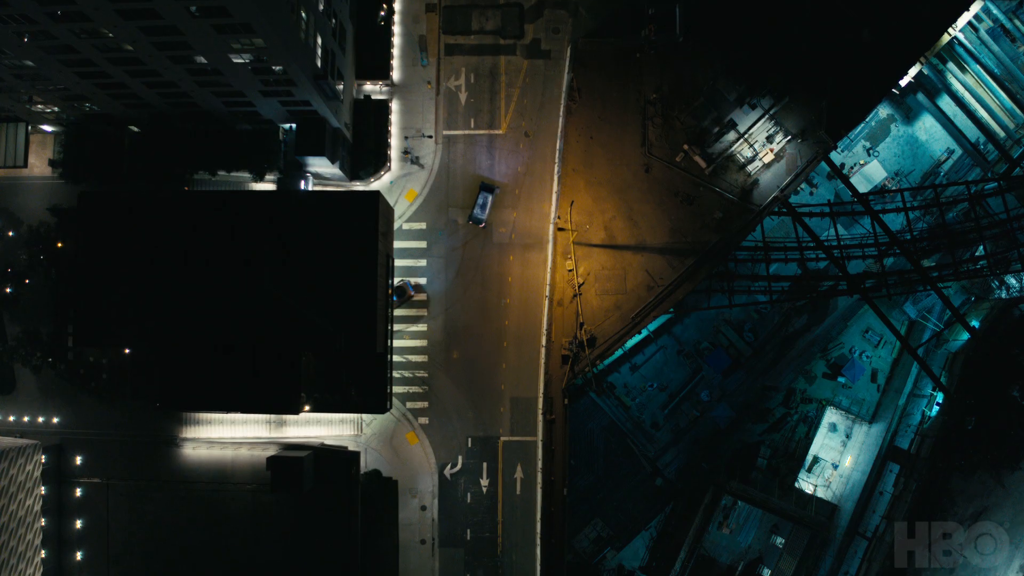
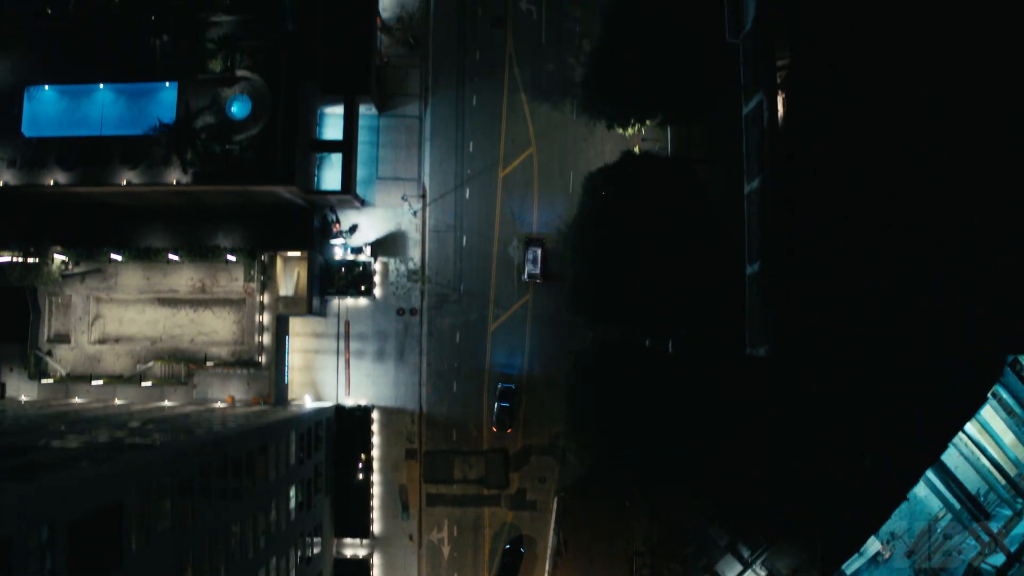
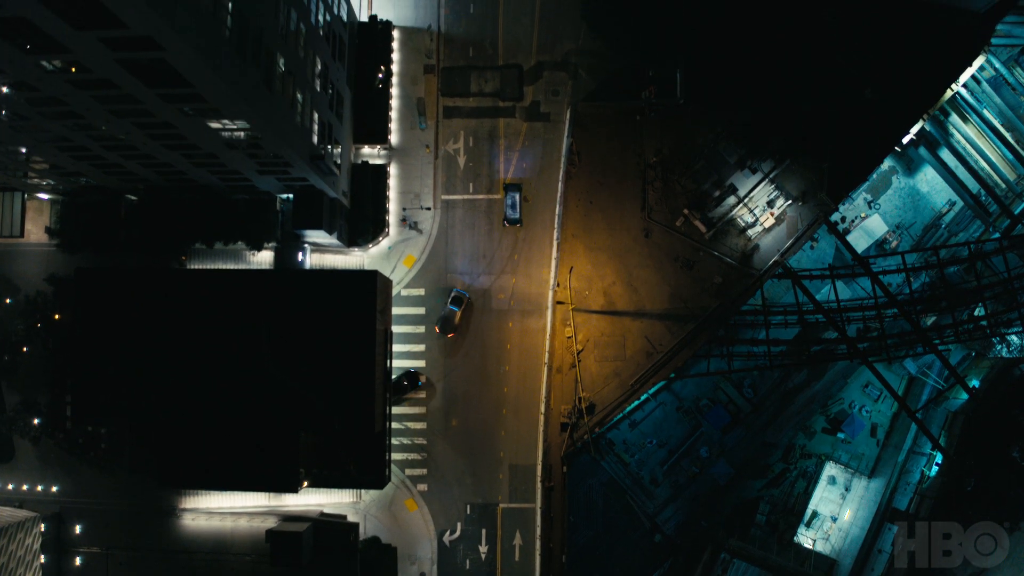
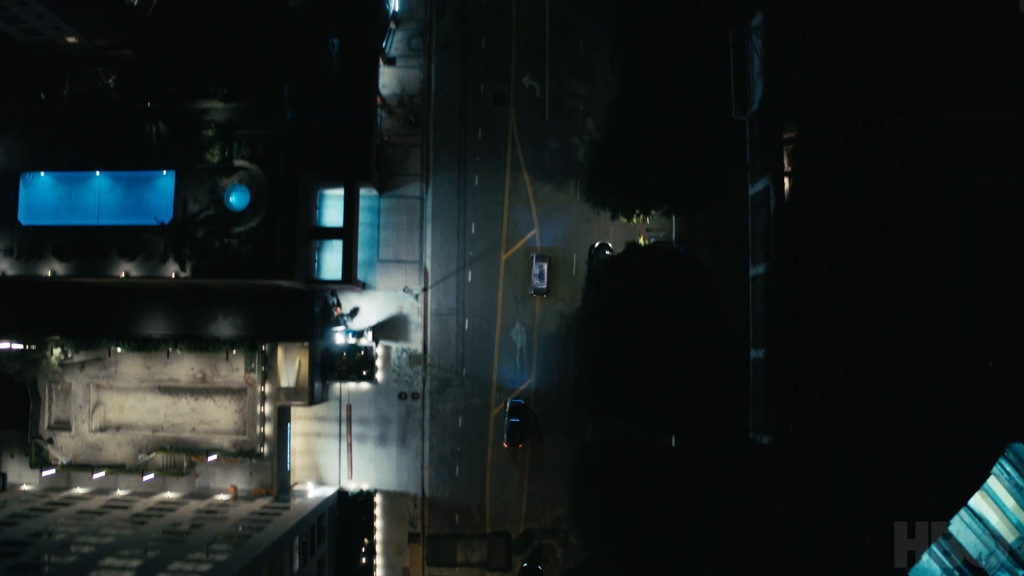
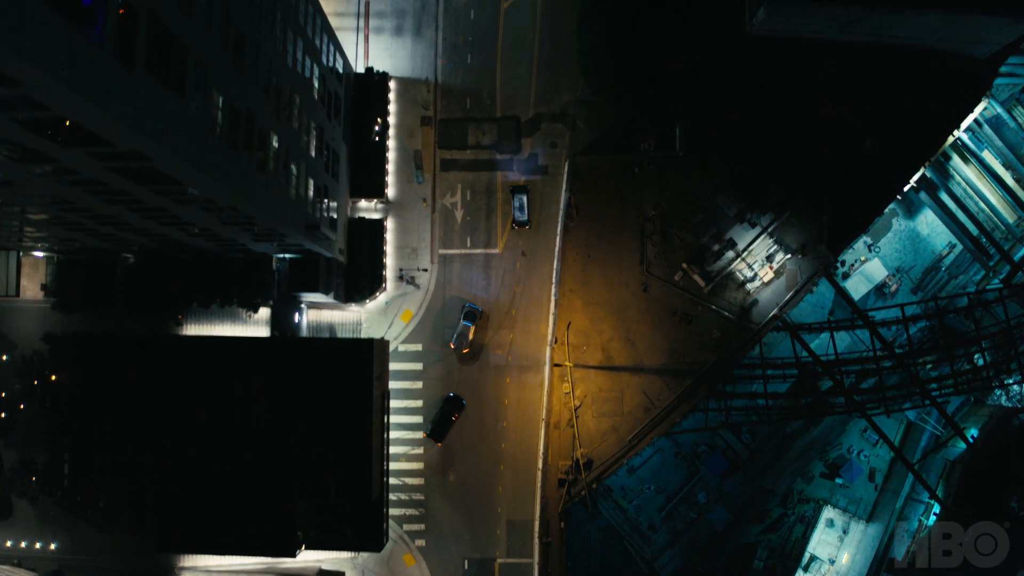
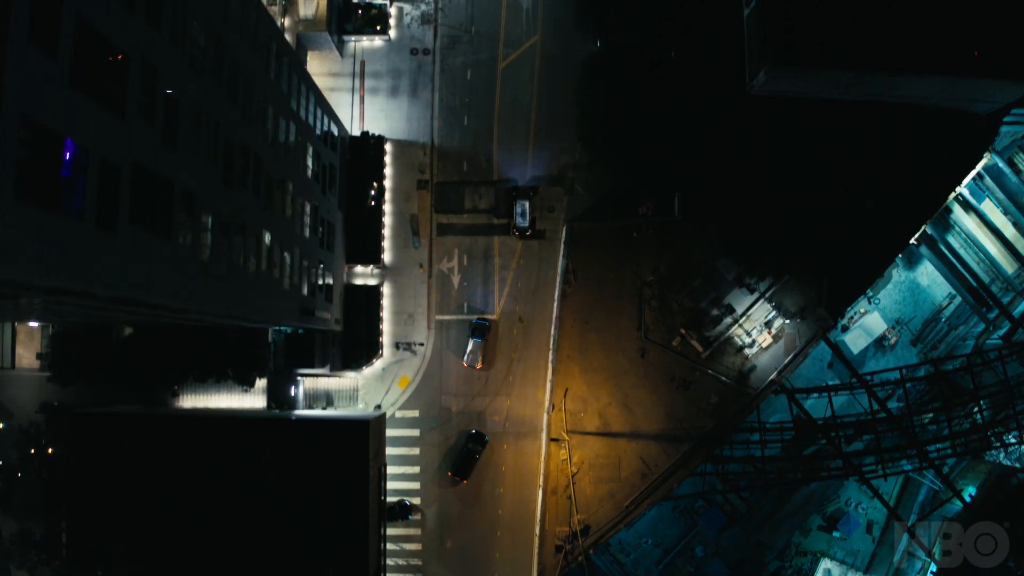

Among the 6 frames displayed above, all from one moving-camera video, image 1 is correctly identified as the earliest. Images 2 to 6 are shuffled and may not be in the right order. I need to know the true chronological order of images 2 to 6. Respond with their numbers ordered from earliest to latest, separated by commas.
3, 5, 6, 2, 4
